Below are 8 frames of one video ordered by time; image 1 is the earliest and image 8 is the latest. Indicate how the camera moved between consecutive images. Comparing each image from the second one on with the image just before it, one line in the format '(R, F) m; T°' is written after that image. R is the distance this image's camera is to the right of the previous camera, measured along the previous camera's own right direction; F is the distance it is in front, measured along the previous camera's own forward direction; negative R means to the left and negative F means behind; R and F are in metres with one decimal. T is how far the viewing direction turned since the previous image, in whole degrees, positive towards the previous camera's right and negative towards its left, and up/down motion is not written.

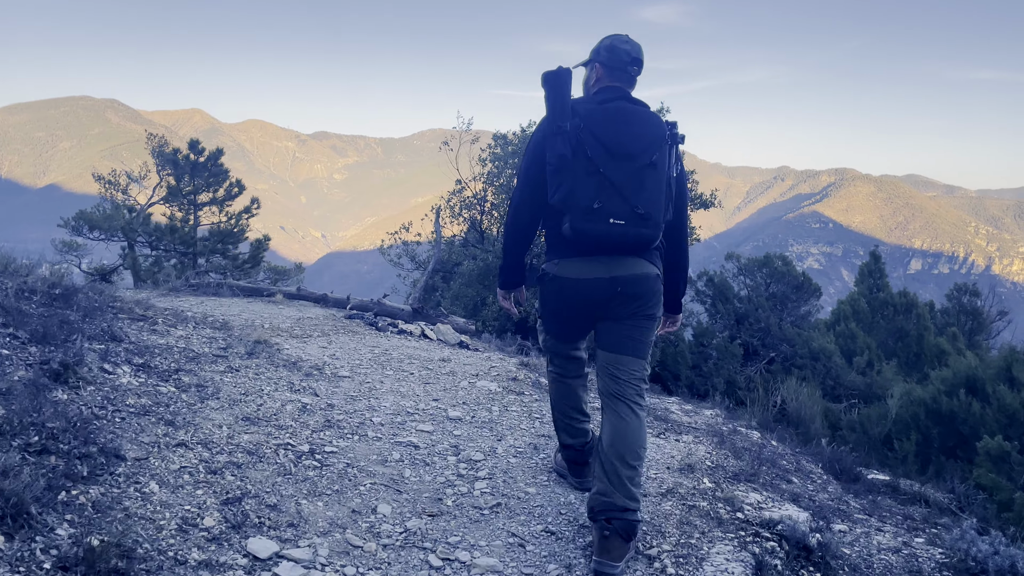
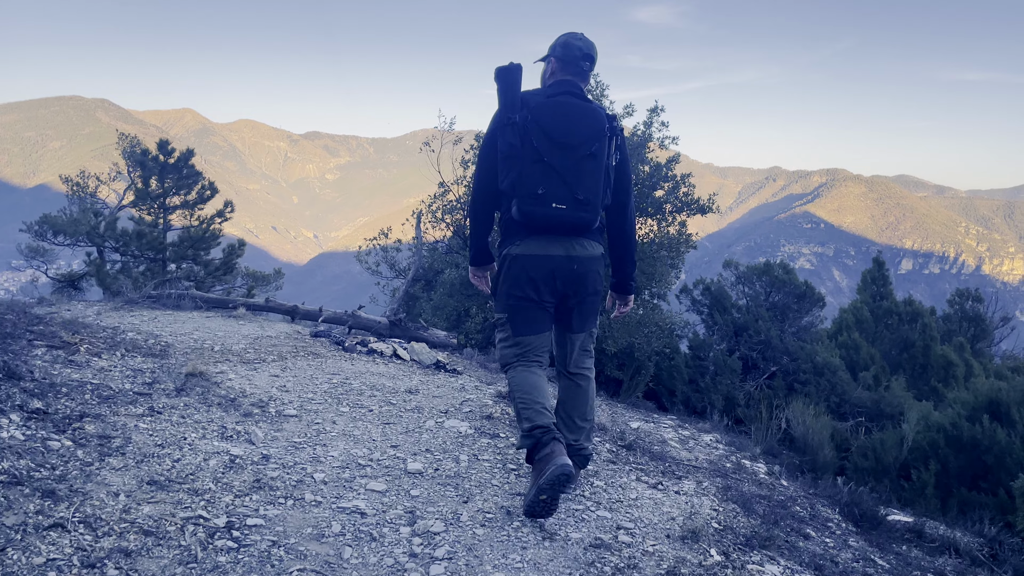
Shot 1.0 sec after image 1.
(+0.1, +0.7) m; +1°
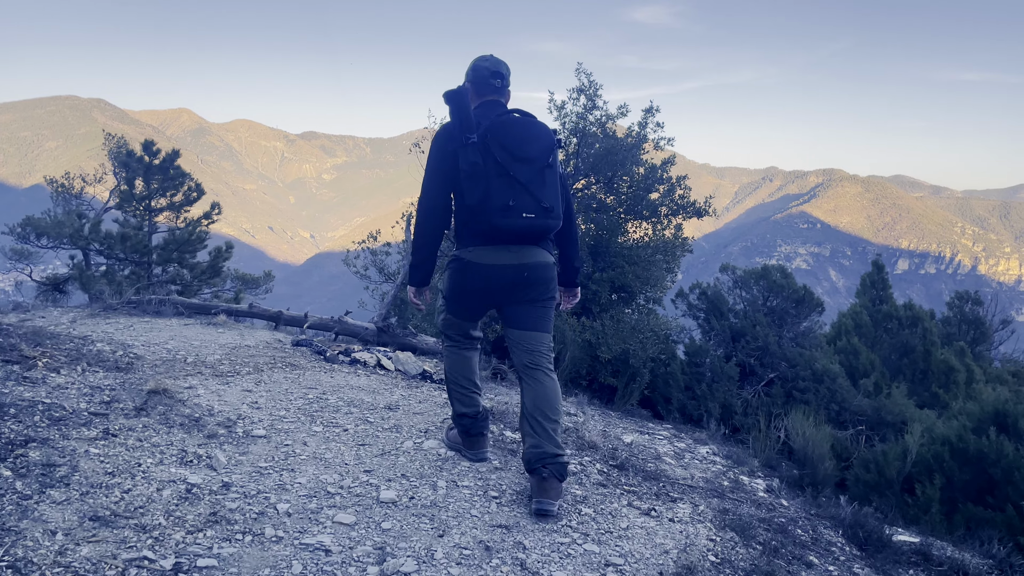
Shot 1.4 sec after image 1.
(+0.1, +0.3) m; 0°
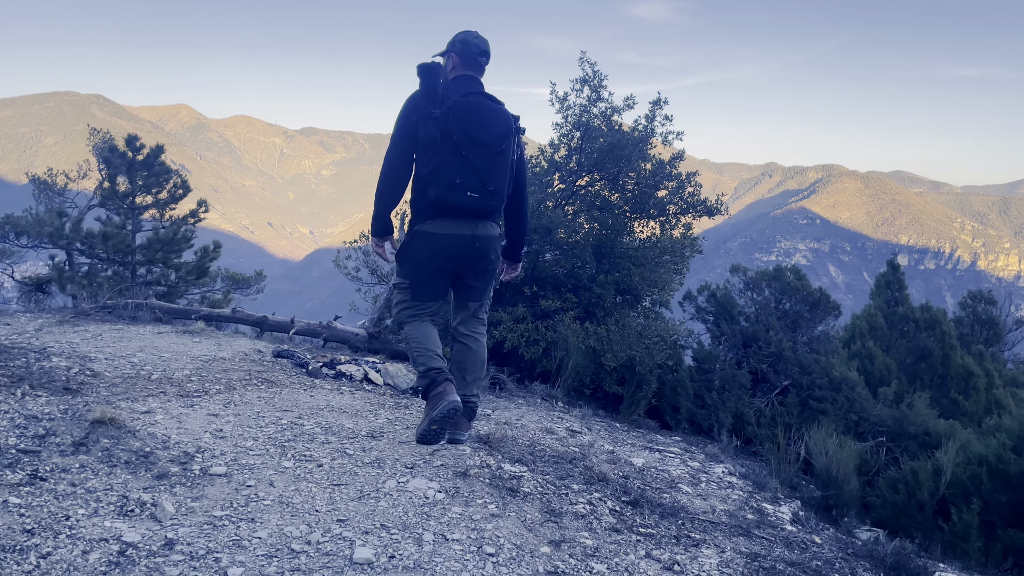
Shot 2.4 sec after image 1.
(0.0, +0.5) m; 0°
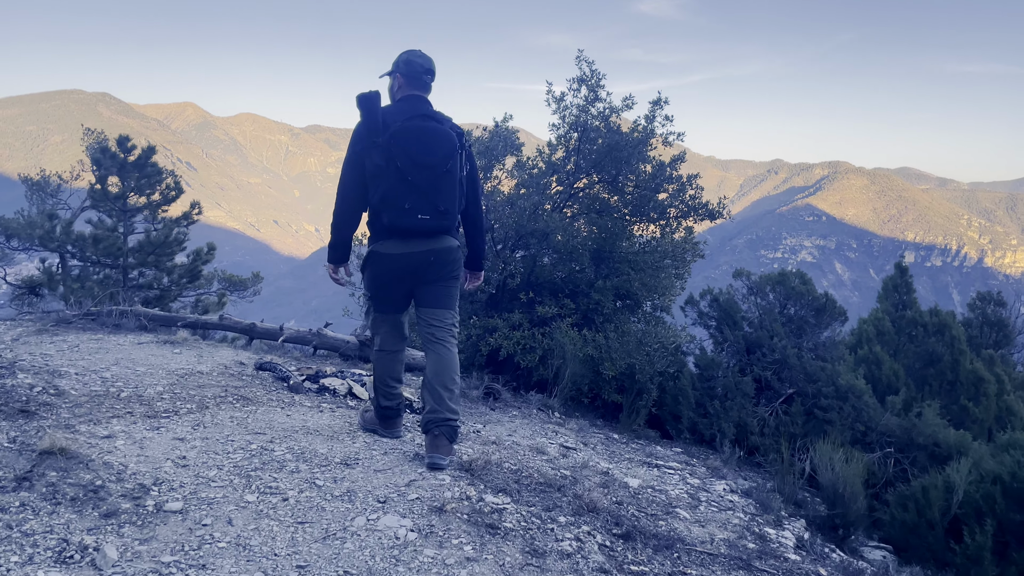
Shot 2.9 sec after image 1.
(+0.1, +0.3) m; 0°
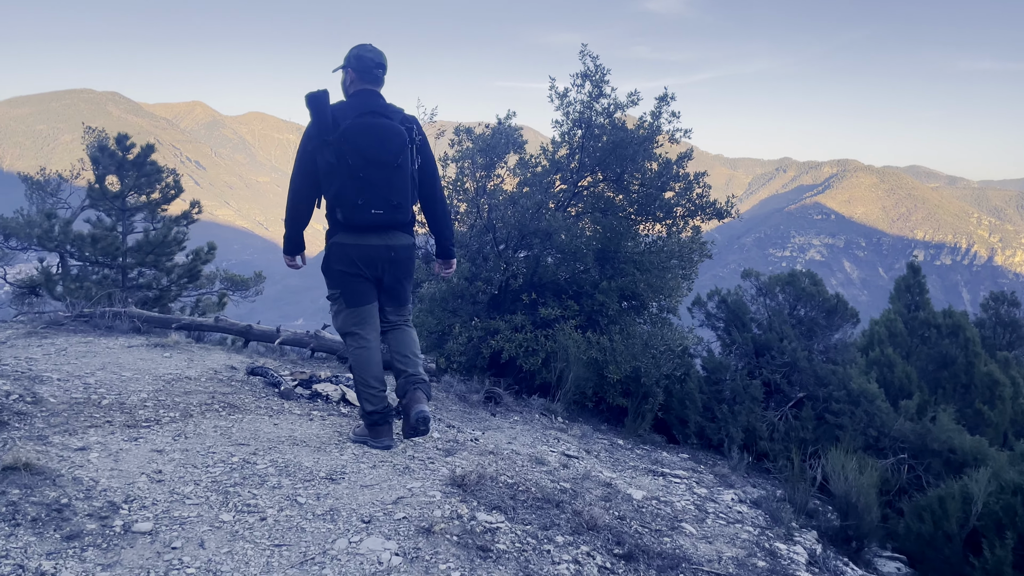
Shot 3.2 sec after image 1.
(+0.1, +0.2) m; -1°
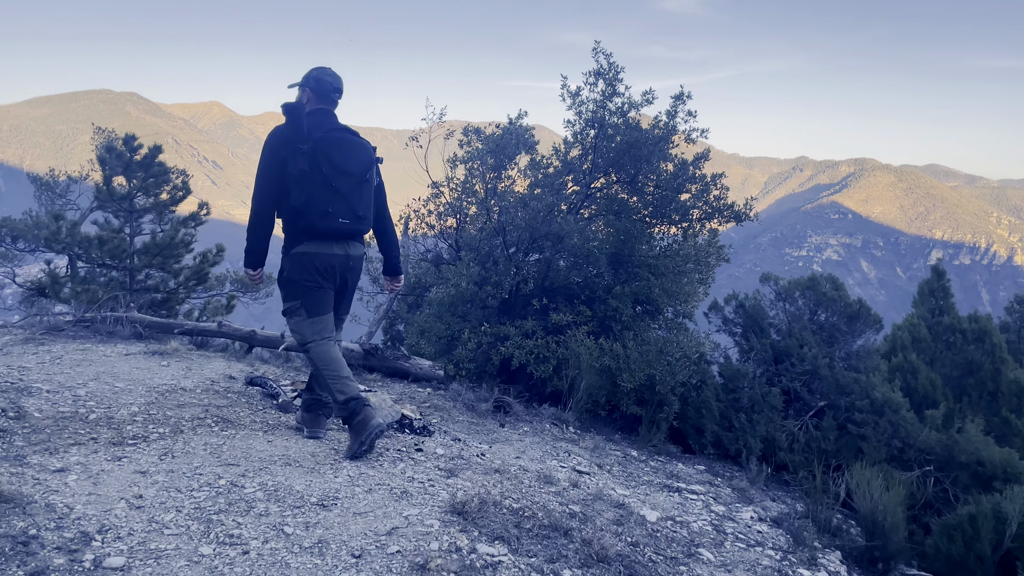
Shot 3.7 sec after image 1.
(0.0, +0.2) m; -1°
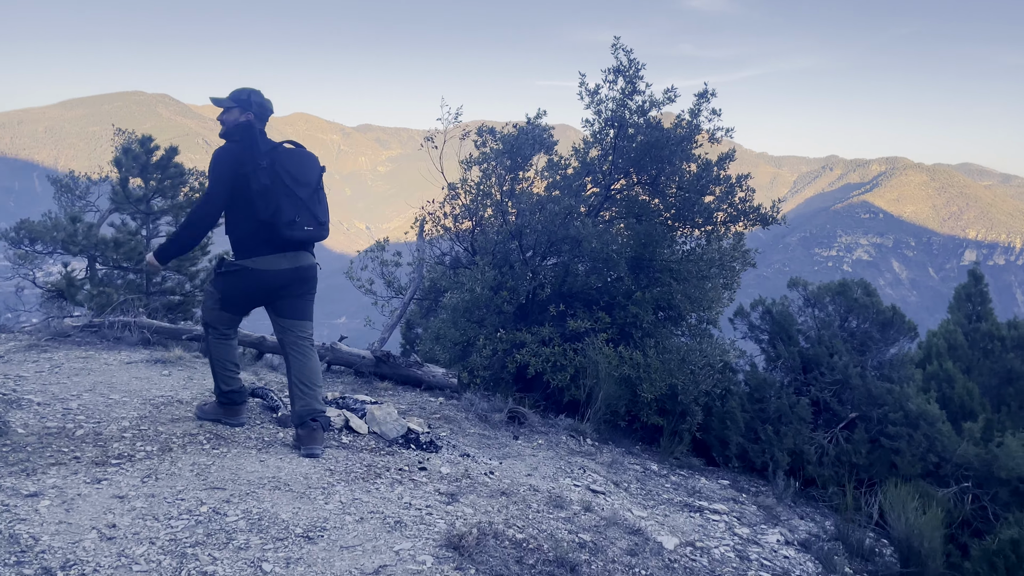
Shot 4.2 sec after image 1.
(+0.1, +0.3) m; -2°
